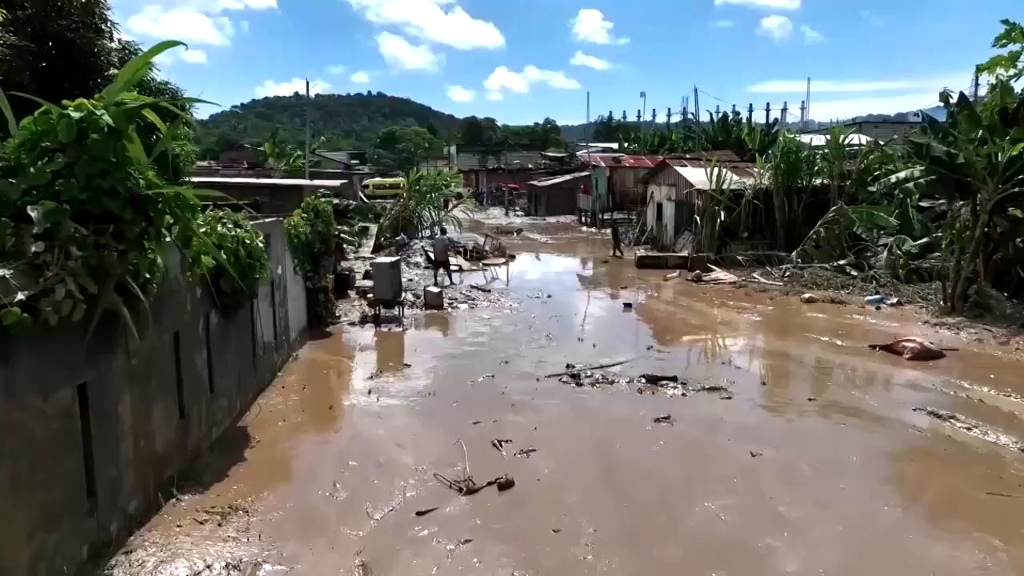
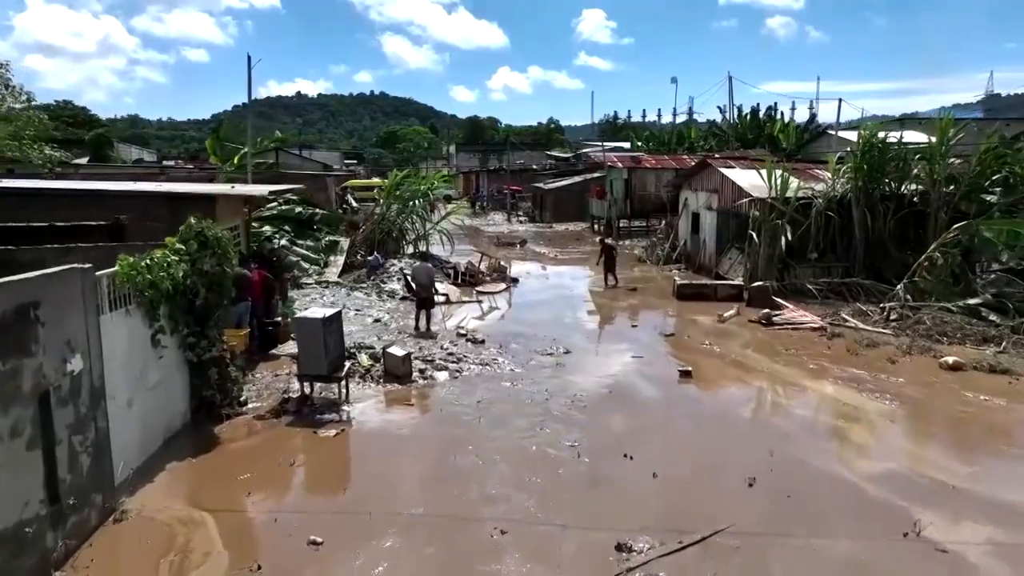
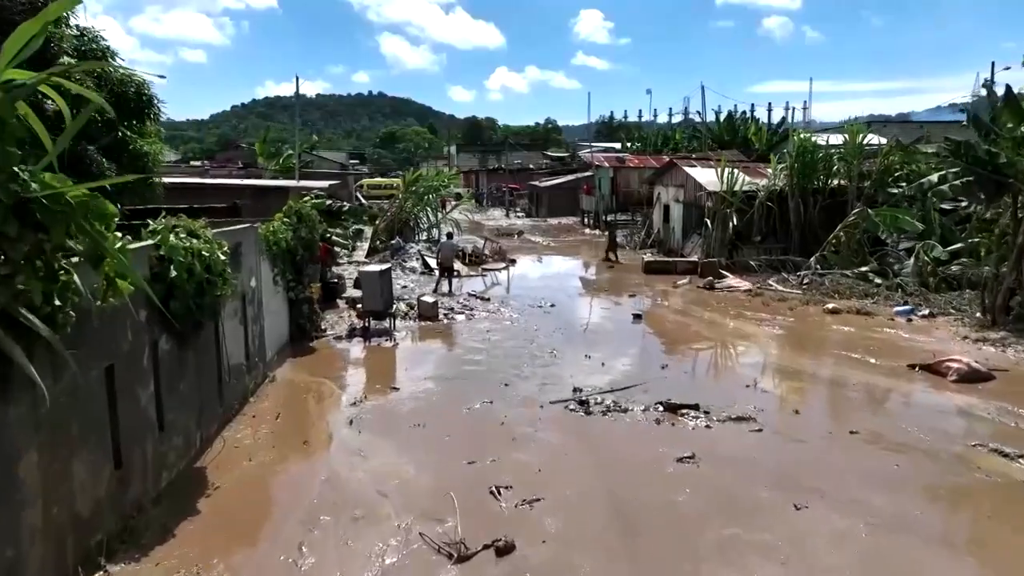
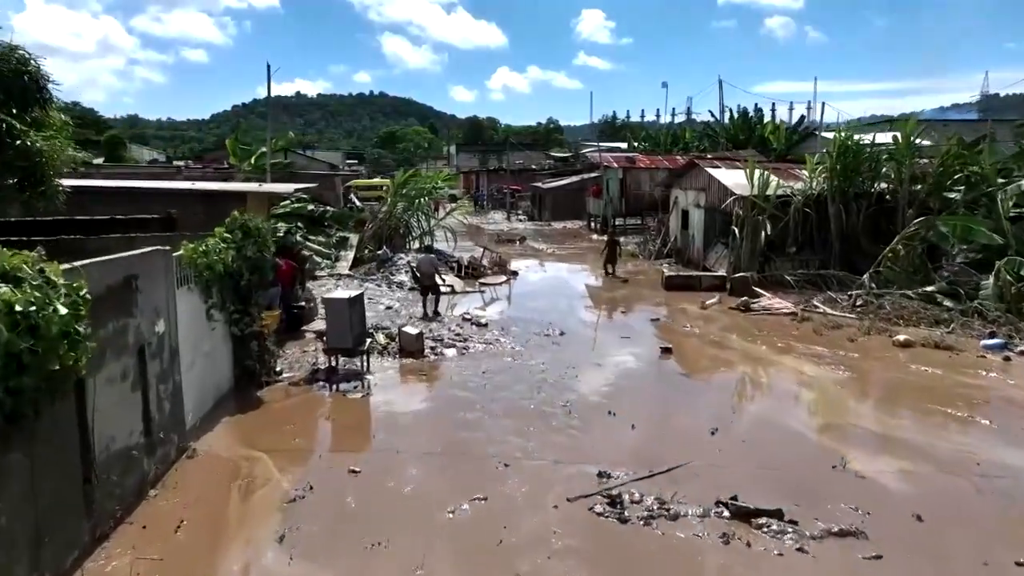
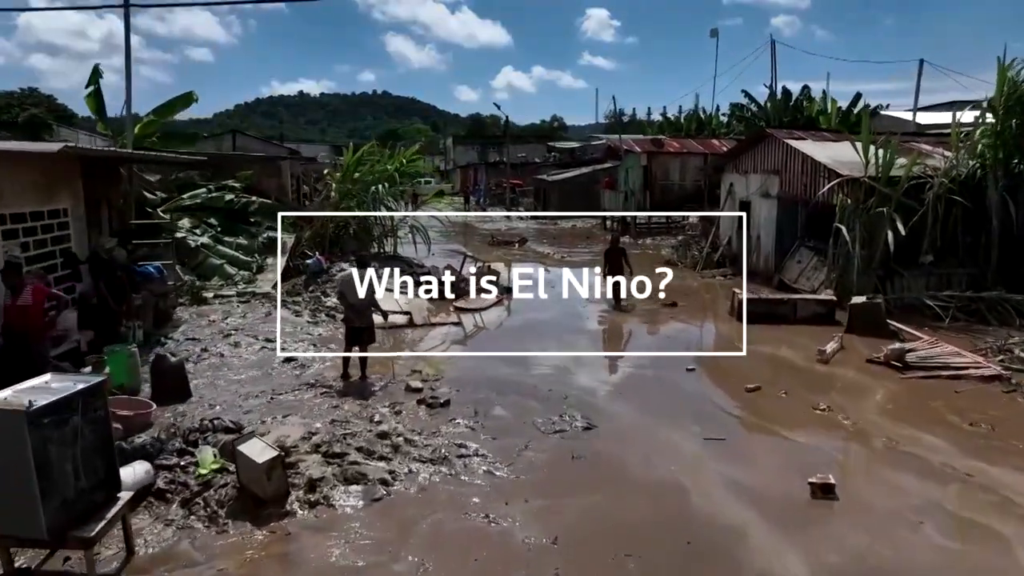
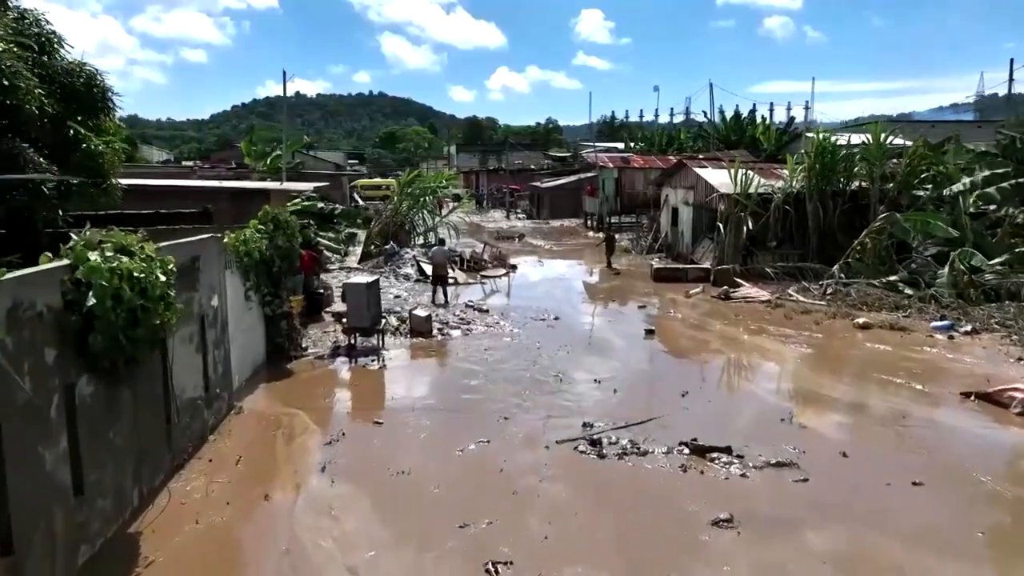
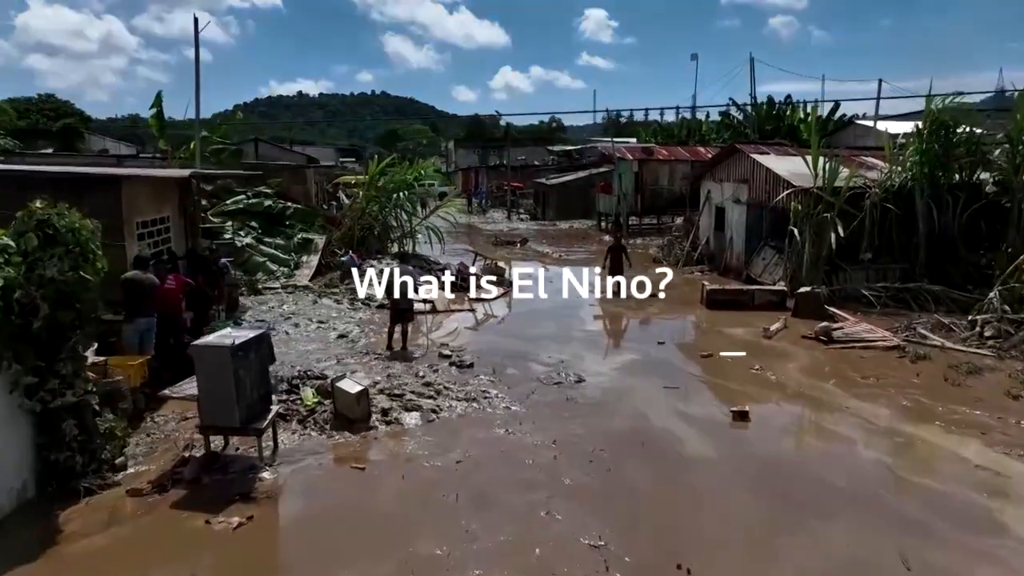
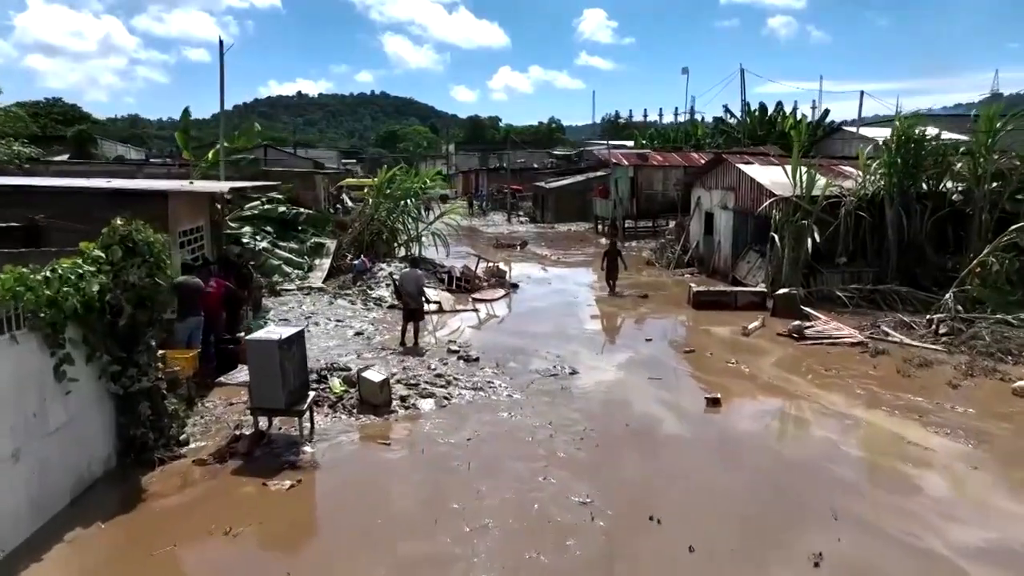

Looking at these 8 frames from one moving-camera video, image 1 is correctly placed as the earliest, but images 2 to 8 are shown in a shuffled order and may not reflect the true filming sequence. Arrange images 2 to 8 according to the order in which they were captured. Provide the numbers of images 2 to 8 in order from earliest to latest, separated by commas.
3, 6, 4, 2, 8, 7, 5
